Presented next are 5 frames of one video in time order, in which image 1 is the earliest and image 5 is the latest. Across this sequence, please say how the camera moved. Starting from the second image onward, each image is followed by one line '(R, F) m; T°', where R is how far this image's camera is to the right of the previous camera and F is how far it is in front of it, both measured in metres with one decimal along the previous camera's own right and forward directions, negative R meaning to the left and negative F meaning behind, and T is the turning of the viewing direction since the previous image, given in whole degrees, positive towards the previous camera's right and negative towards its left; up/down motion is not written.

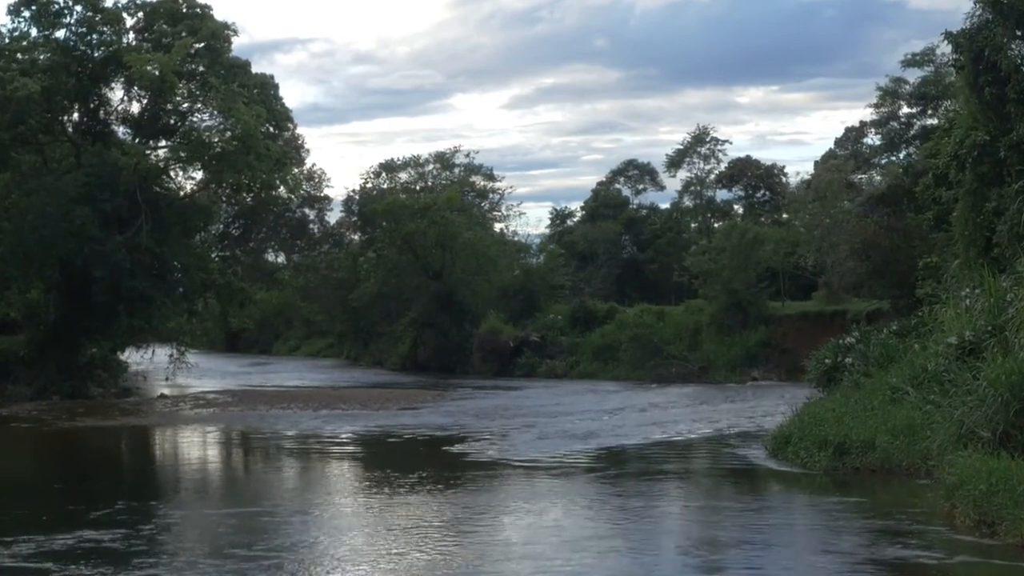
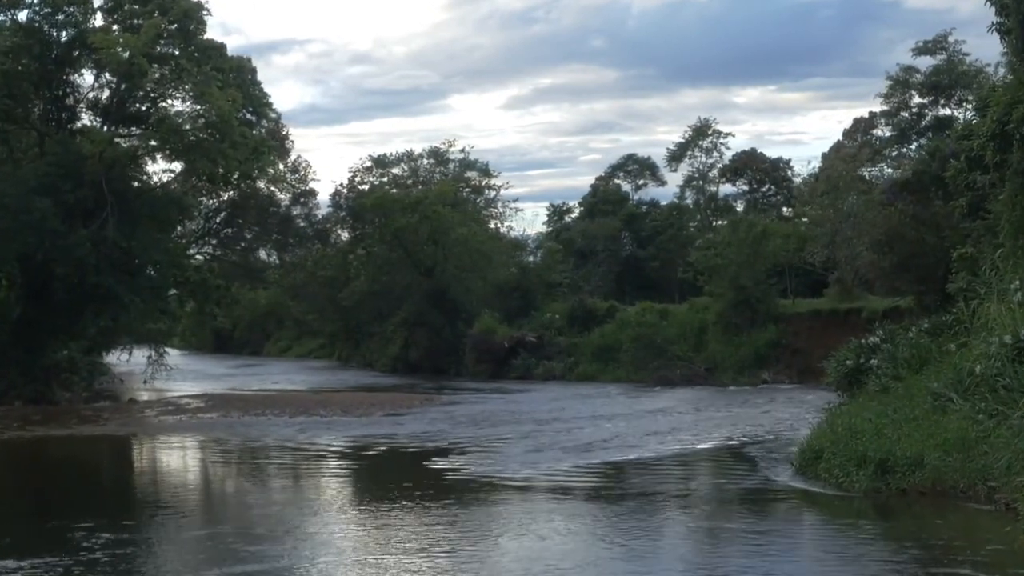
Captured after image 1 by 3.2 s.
(+0.1, +2.1) m; 0°
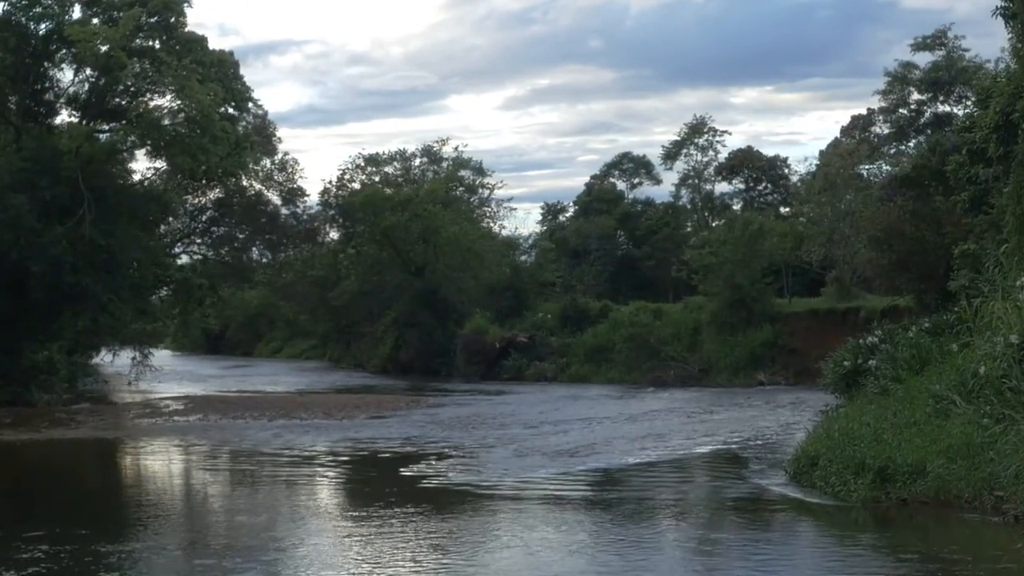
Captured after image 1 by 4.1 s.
(+0.2, +0.8) m; 0°
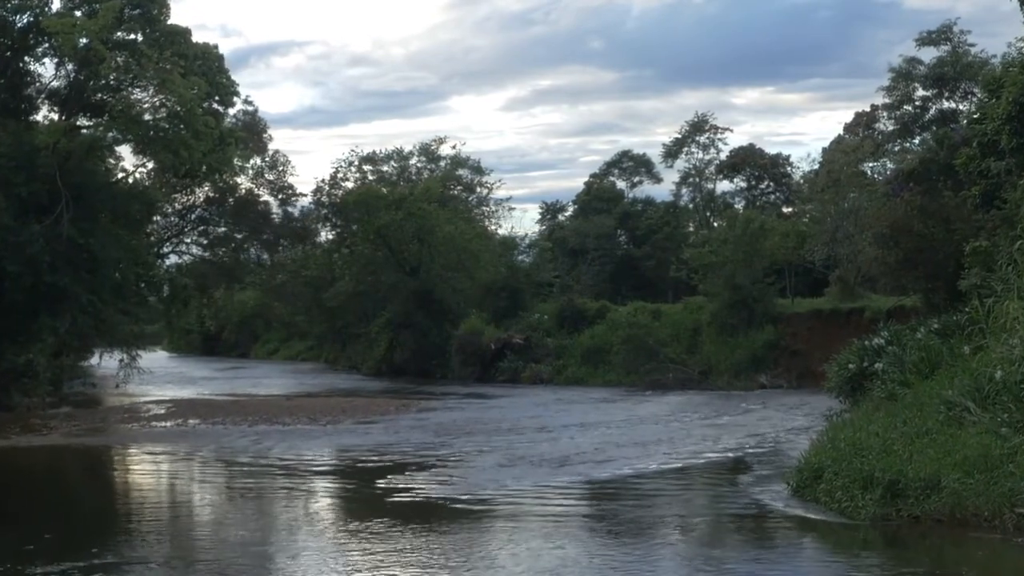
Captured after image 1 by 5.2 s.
(+0.2, +0.9) m; 0°
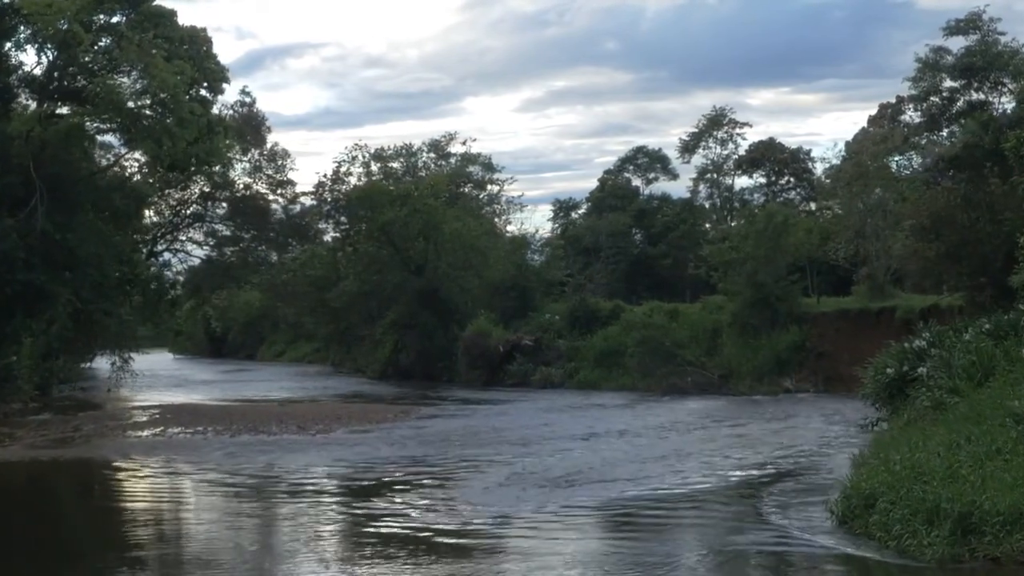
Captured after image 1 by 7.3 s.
(+0.2, +1.9) m; -1°
